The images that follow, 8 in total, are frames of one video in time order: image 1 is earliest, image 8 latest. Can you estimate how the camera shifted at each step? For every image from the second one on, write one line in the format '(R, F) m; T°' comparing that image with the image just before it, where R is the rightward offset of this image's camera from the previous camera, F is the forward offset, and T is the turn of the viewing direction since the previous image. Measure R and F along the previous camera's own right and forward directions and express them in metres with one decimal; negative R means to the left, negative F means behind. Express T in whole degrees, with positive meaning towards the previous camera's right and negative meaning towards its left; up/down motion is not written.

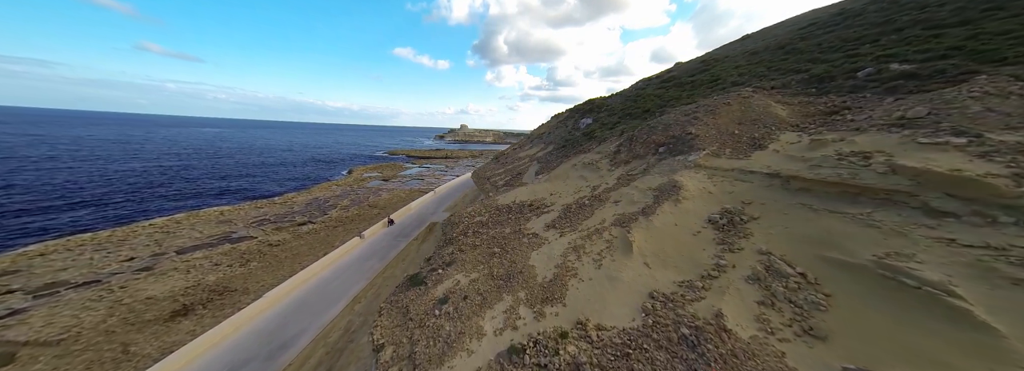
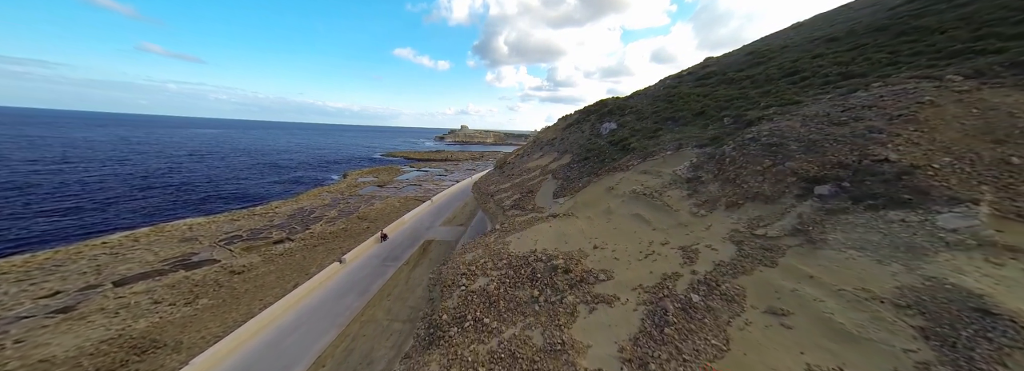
(-0.4, +2.7) m; 0°
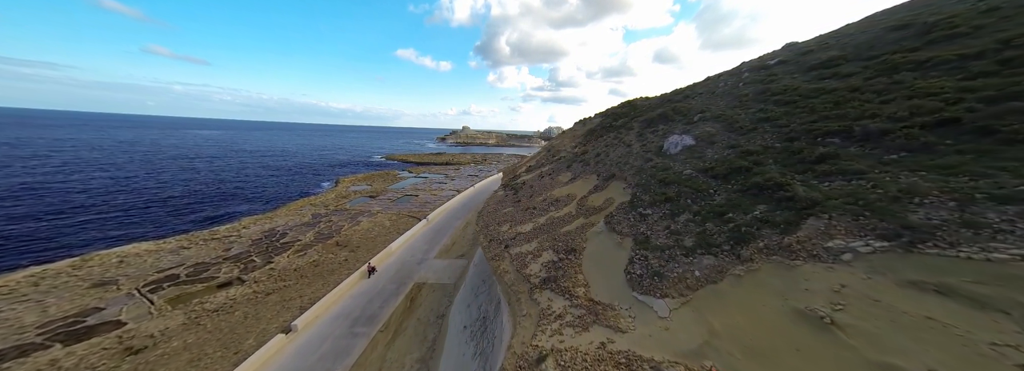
(-0.8, +4.6) m; 0°
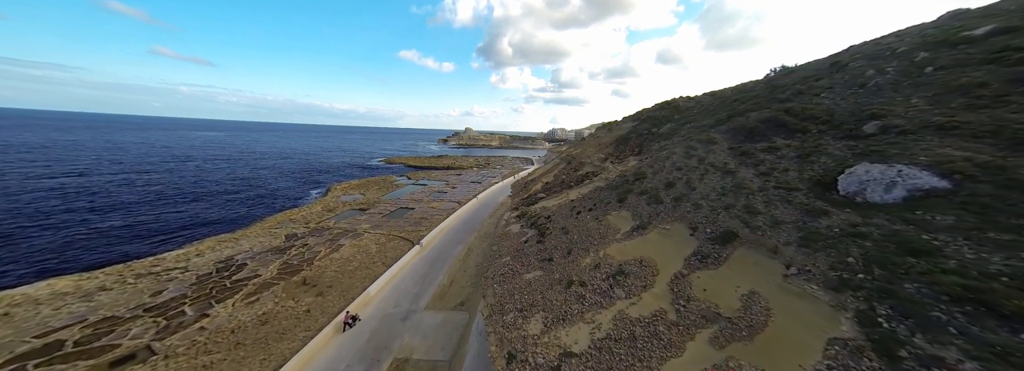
(-0.8, +4.7) m; -1°
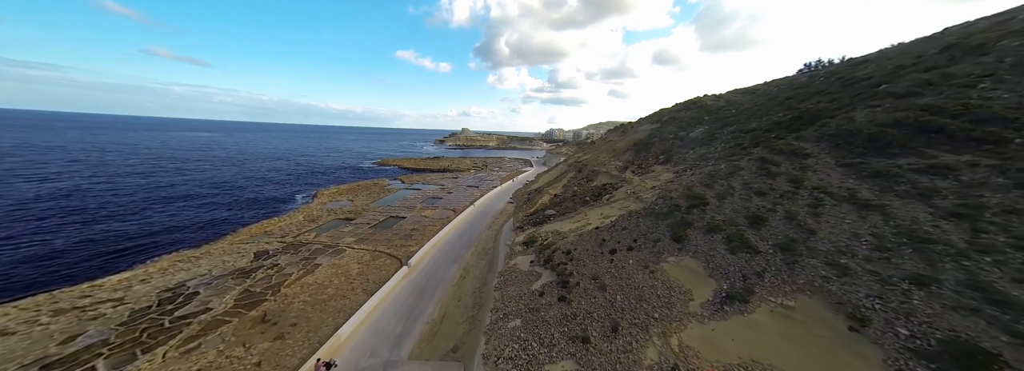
(-0.3, +2.9) m; +1°
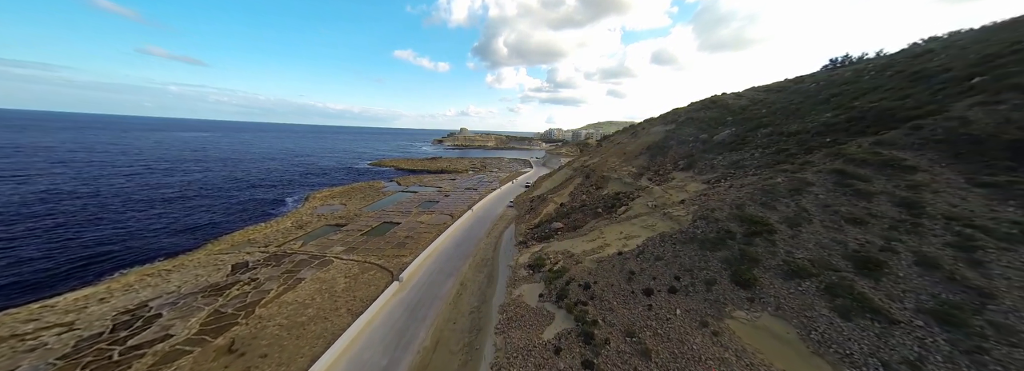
(-0.2, +1.7) m; 0°
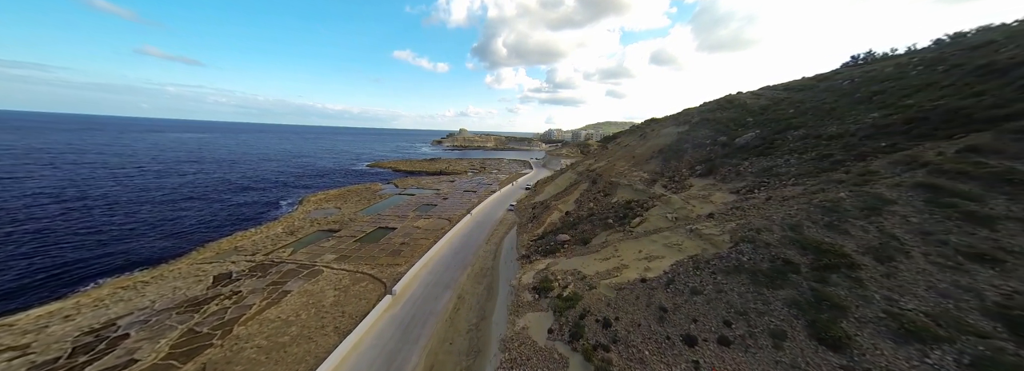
(-0.1, +1.2) m; 0°
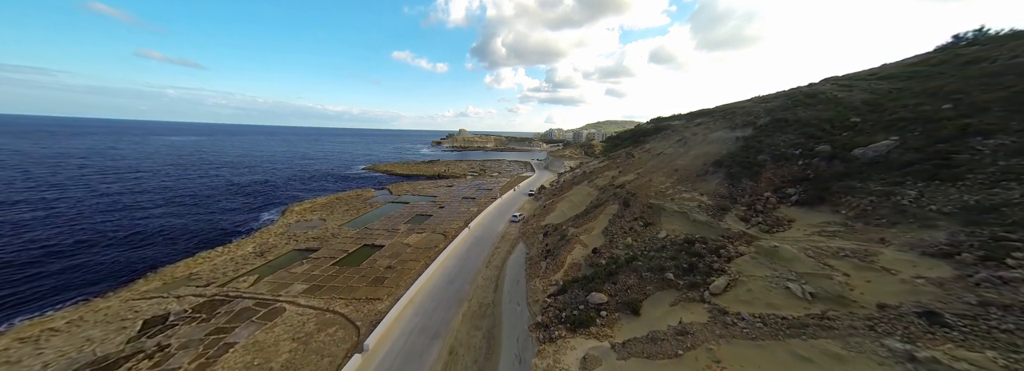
(-0.3, +4.0) m; 0°
